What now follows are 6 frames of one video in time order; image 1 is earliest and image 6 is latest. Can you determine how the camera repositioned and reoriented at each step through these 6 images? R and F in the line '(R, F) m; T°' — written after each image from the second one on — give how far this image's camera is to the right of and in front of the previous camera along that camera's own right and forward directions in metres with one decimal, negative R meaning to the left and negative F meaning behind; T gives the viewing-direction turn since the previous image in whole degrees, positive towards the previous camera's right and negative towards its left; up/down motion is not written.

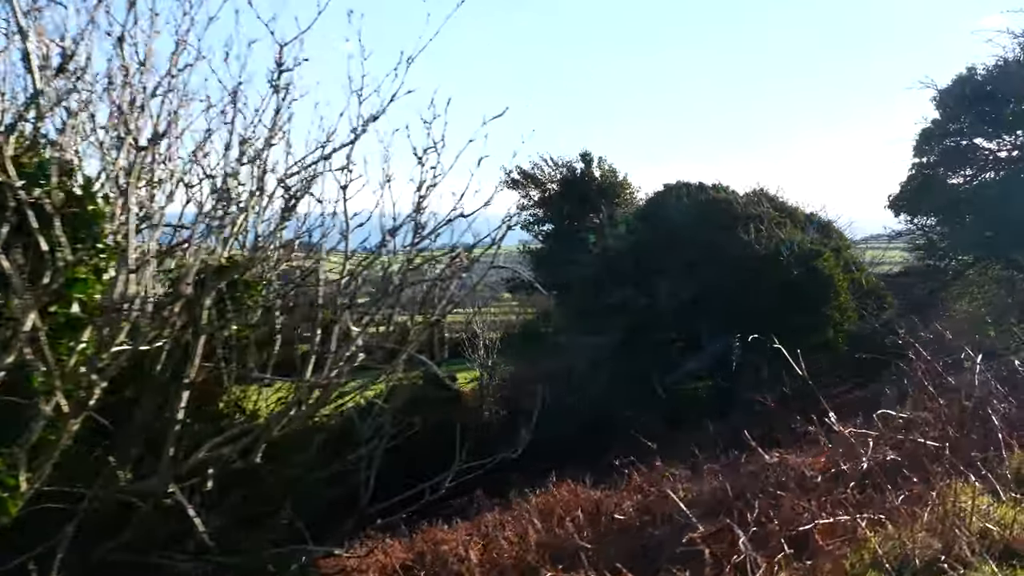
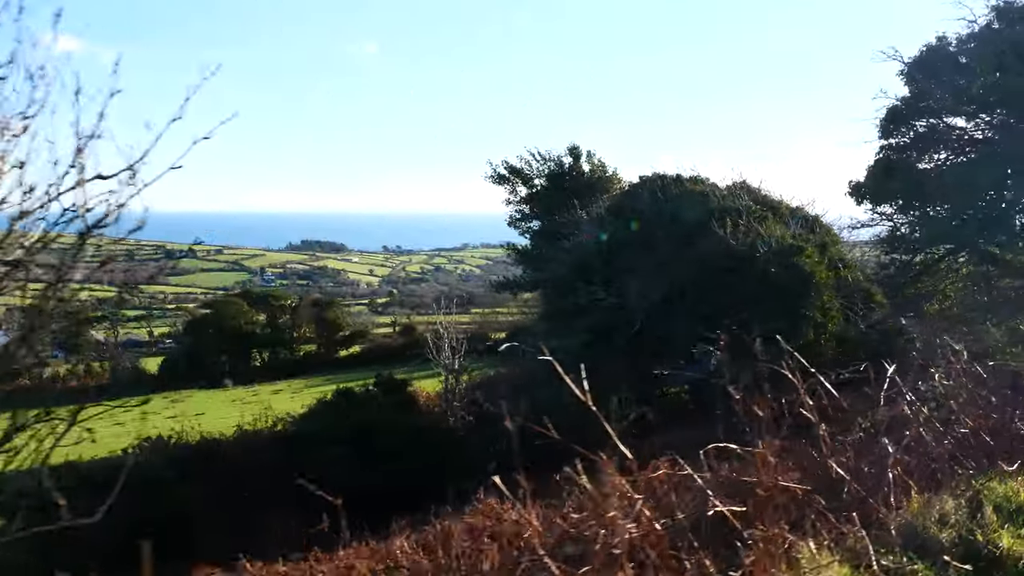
(+0.8, +1.0) m; -1°
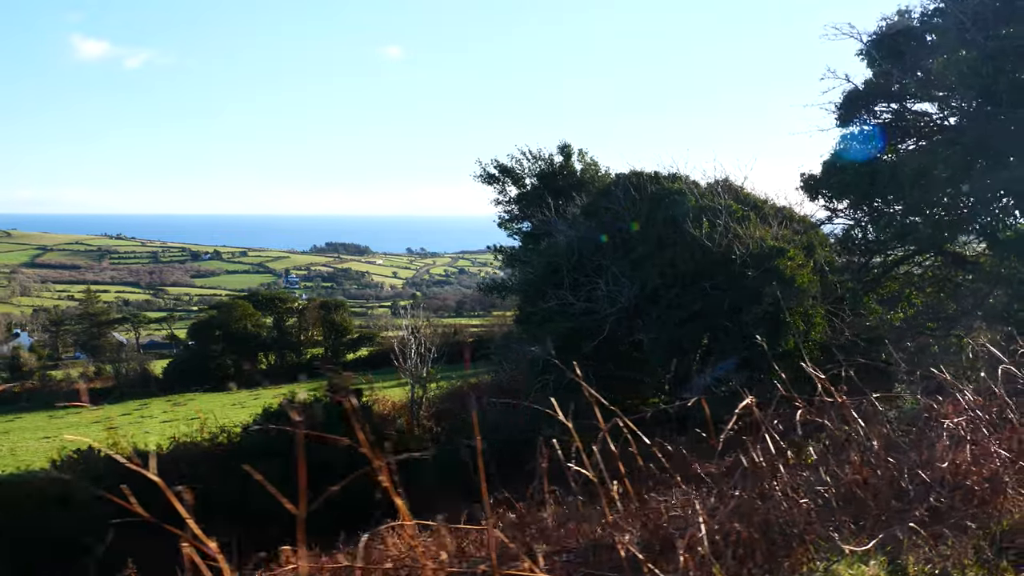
(+0.8, +0.9) m; -1°
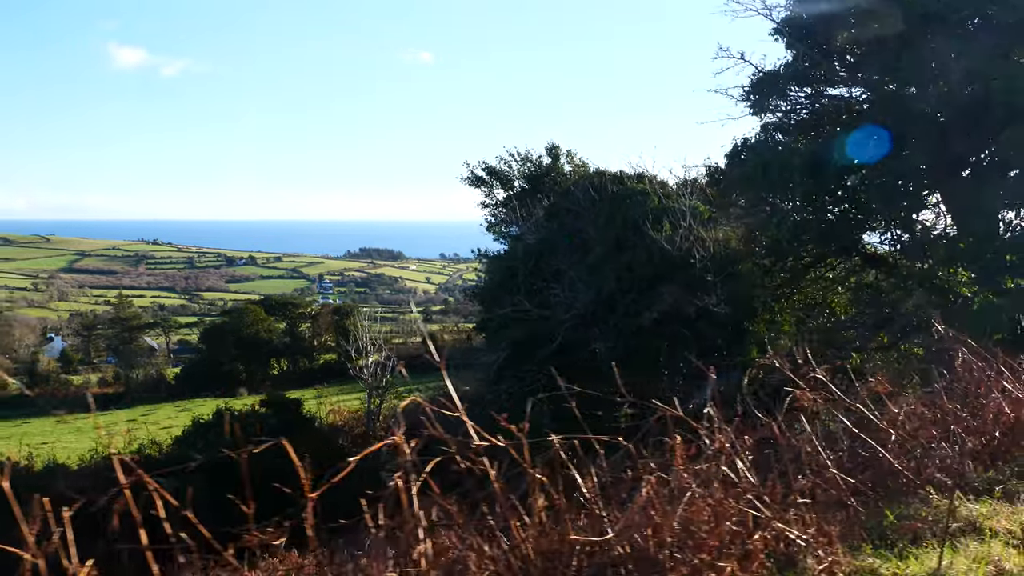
(+1.0, +0.8) m; -2°
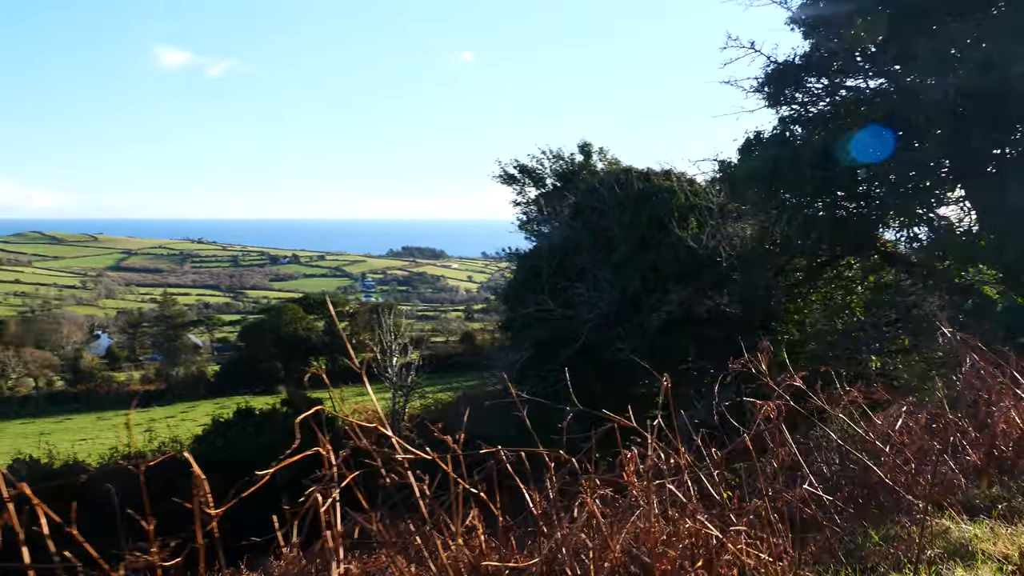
(+0.2, +0.2) m; -2°
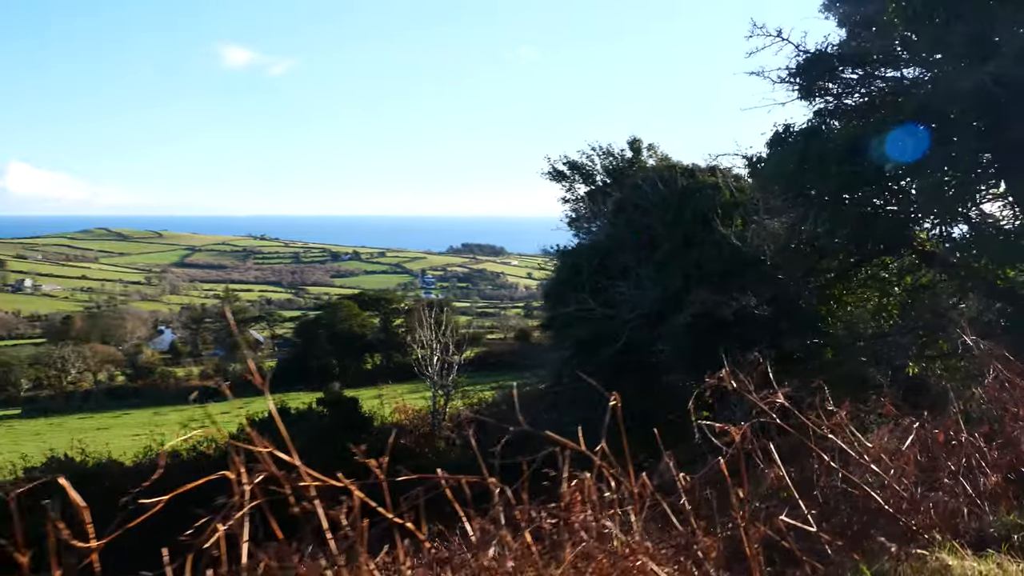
(+0.2, +0.2) m; -3°
